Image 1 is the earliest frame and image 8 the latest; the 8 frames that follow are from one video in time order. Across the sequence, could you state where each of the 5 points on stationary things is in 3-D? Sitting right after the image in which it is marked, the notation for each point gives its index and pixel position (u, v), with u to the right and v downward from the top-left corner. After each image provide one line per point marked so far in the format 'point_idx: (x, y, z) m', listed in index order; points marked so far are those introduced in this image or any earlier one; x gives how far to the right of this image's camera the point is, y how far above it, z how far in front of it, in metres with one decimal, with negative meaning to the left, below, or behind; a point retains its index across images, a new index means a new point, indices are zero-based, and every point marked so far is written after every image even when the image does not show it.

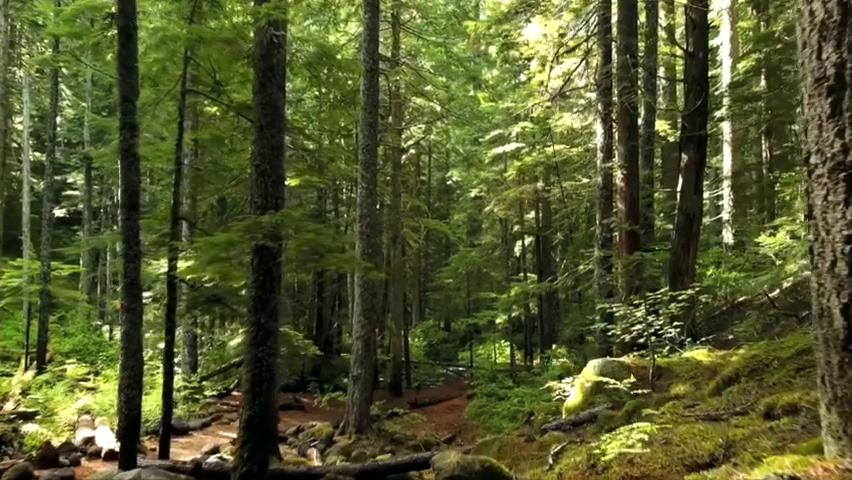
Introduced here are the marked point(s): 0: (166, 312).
0: (-3.8, -1.1, +9.4) m
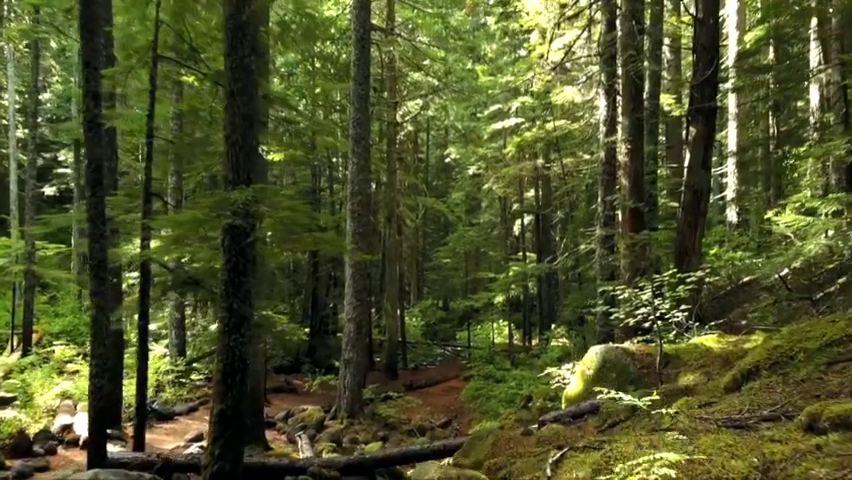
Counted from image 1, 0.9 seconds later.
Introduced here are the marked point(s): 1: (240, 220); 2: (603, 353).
0: (-3.9, -0.8, +8.8) m
1: (-1.8, +0.2, +6.3) m
2: (+2.2, -1.4, +8.1) m
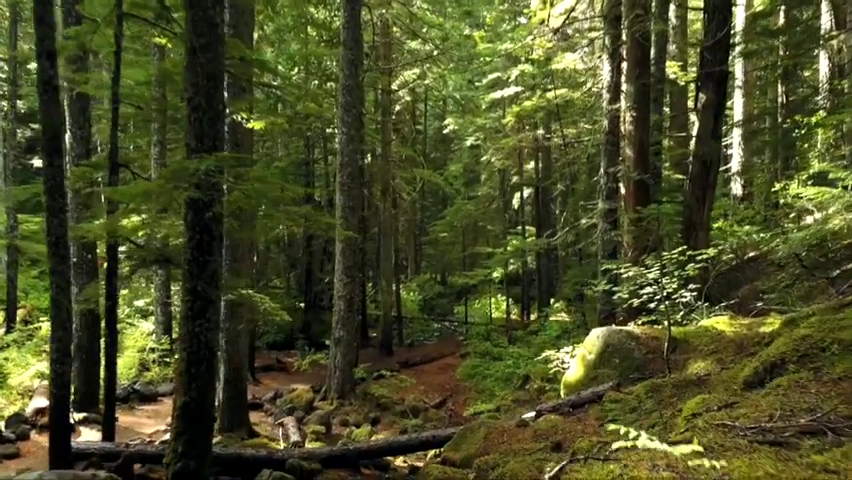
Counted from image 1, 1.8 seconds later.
0: (-4.1, -0.4, +8.2) m
1: (-2.0, +0.4, +5.6) m
2: (+2.1, -1.1, +7.5) m
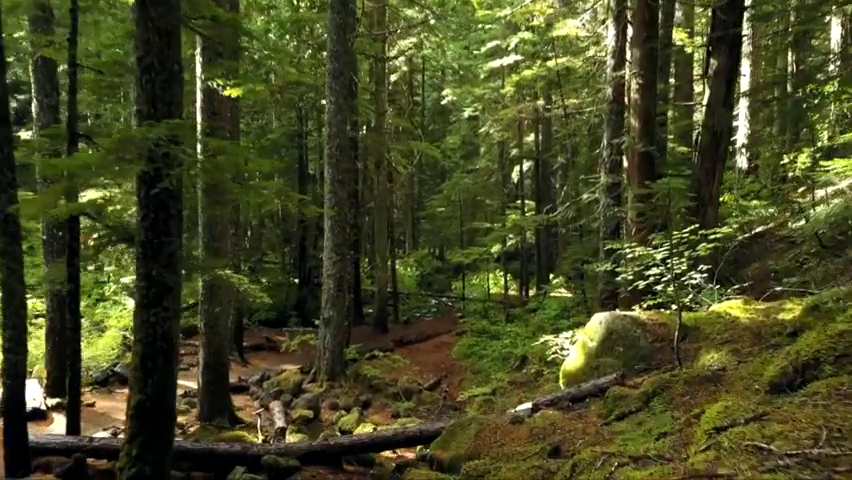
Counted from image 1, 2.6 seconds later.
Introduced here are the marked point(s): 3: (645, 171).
0: (-4.2, -0.2, +7.6) m
1: (-2.1, +0.6, +5.0) m
2: (+2.0, -0.9, +6.9) m
3: (+3.6, +1.1, +10.5) m
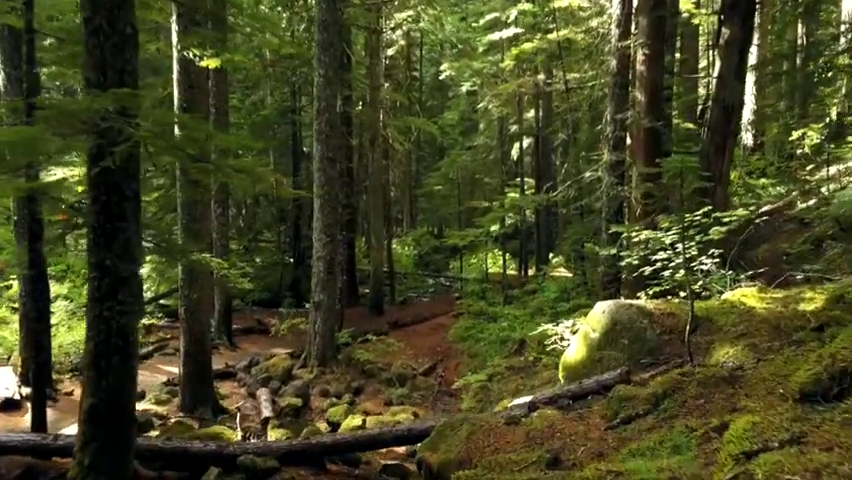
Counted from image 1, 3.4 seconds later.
0: (-4.3, 0.0, +7.0) m
1: (-2.2, +0.7, +4.4) m
2: (+1.9, -0.7, +6.4) m
3: (+3.5, +1.4, +10.0) m
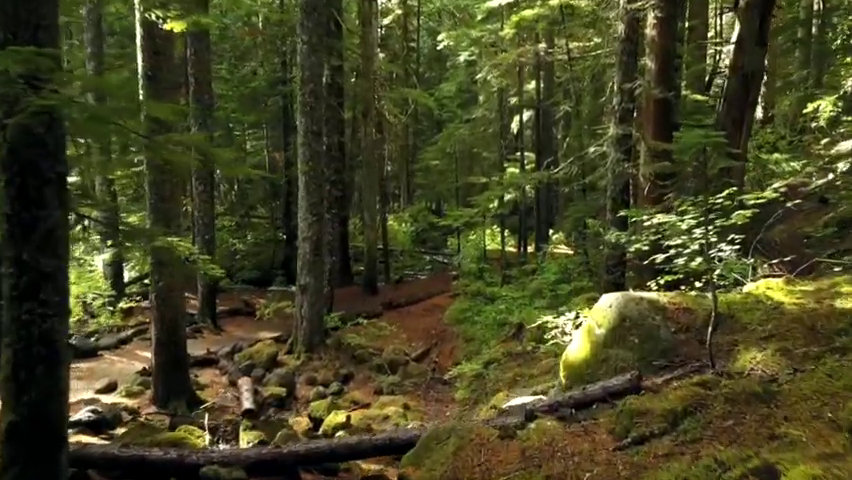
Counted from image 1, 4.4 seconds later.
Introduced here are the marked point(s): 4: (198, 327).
0: (-4.4, +0.2, +6.3) m
1: (-2.3, +0.7, +3.6) m
2: (+1.7, -0.6, +5.7) m
3: (+3.3, +1.7, +9.2) m
4: (-4.7, -1.8, +13.4) m
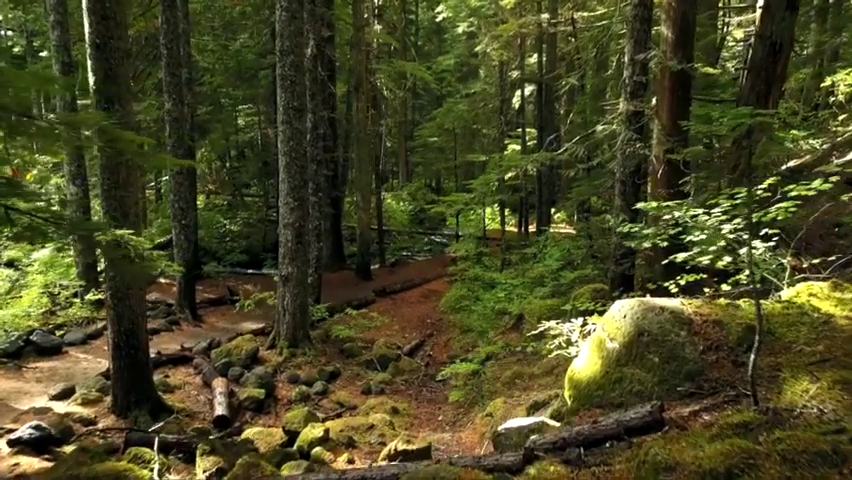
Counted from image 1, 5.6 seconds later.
0: (-4.6, +0.2, +5.4) m
1: (-2.5, +0.6, +2.7) m
2: (+1.6, -0.6, +4.8) m
3: (+3.2, +1.8, +8.2) m
4: (-4.9, -1.5, +12.5) m
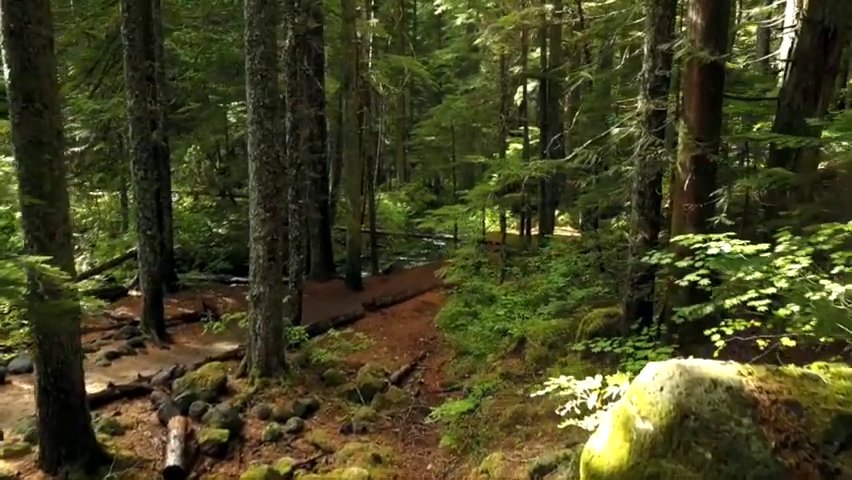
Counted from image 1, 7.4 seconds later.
0: (-4.8, 0.0, +4.1) m
1: (-2.6, +0.4, +1.5) m
2: (+1.4, -0.9, +3.6) m
3: (+3.1, +1.6, +6.9) m
4: (-5.0, -1.7, +11.3) m
